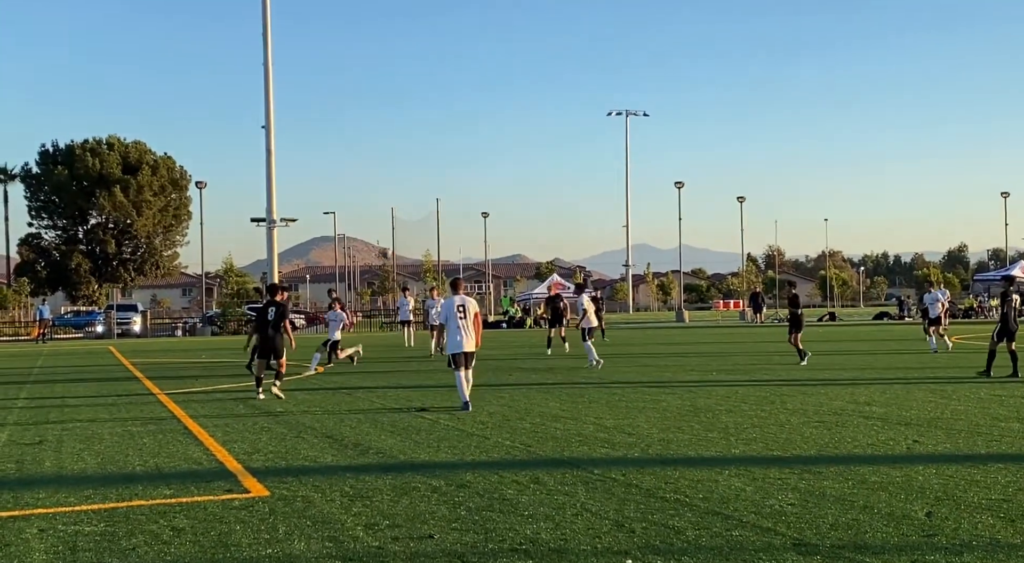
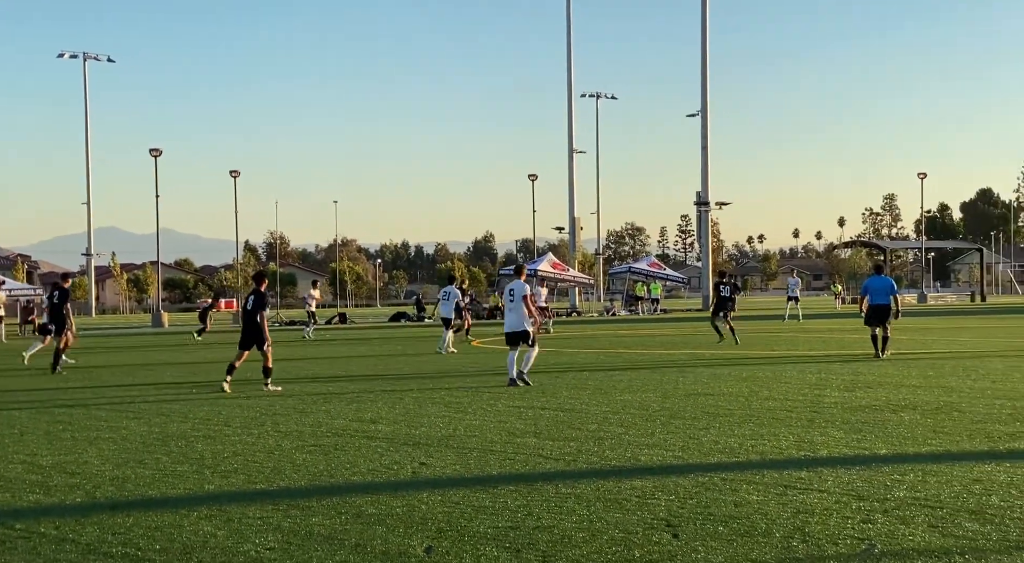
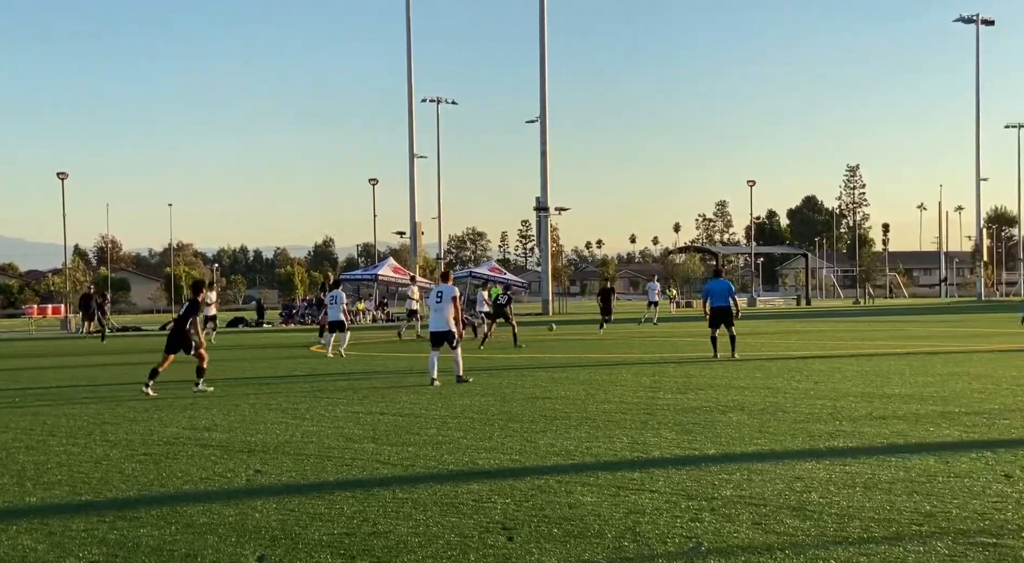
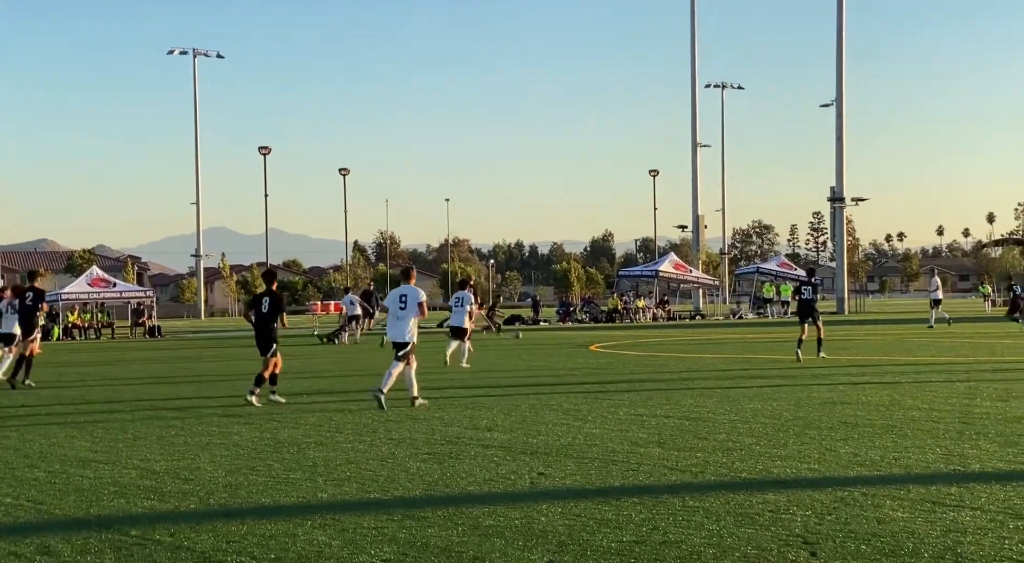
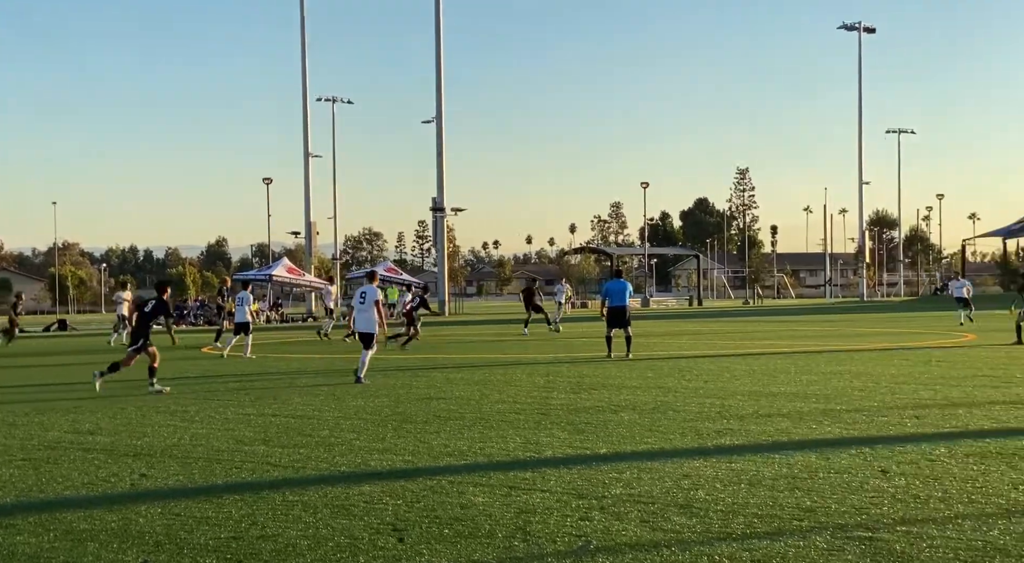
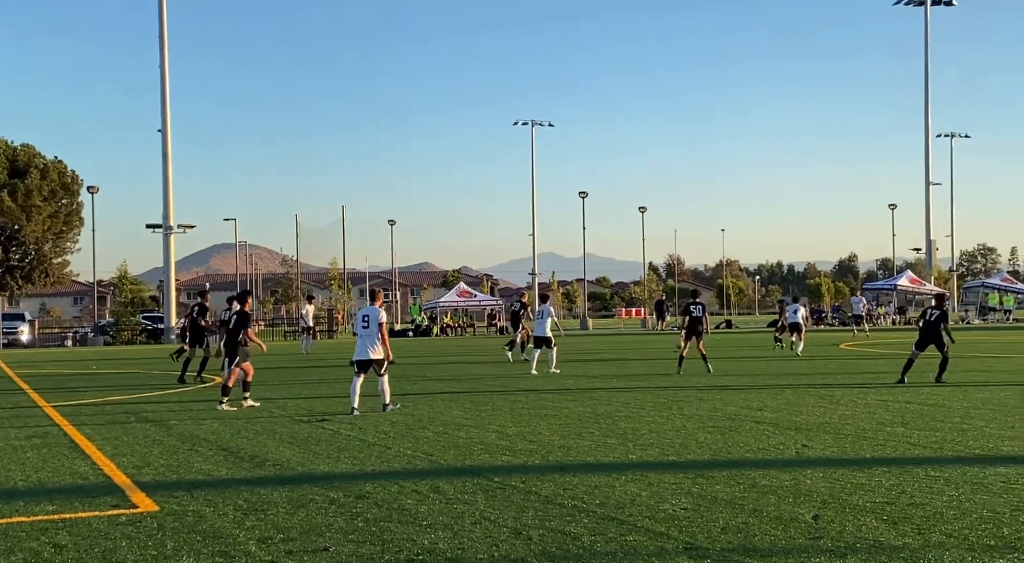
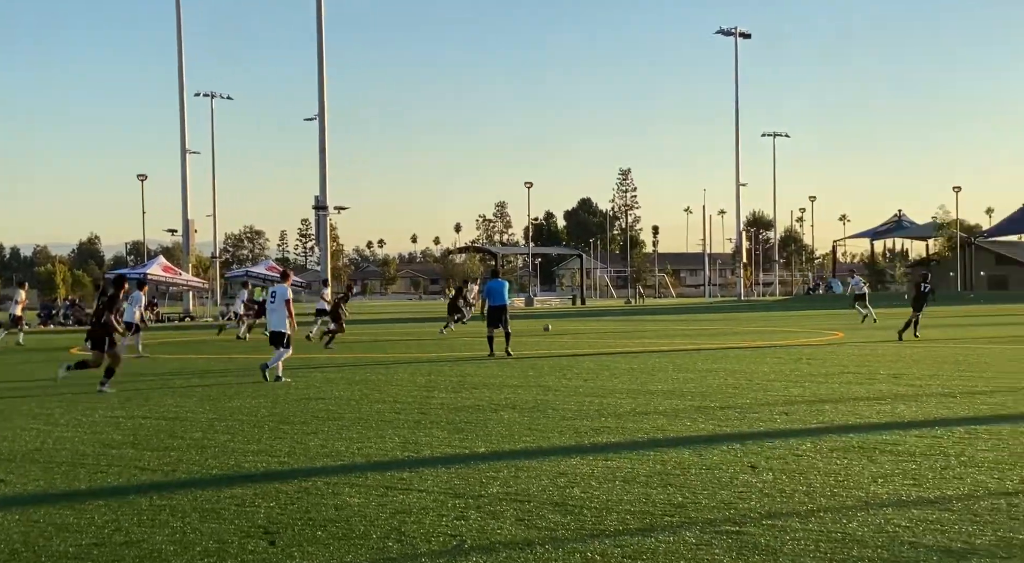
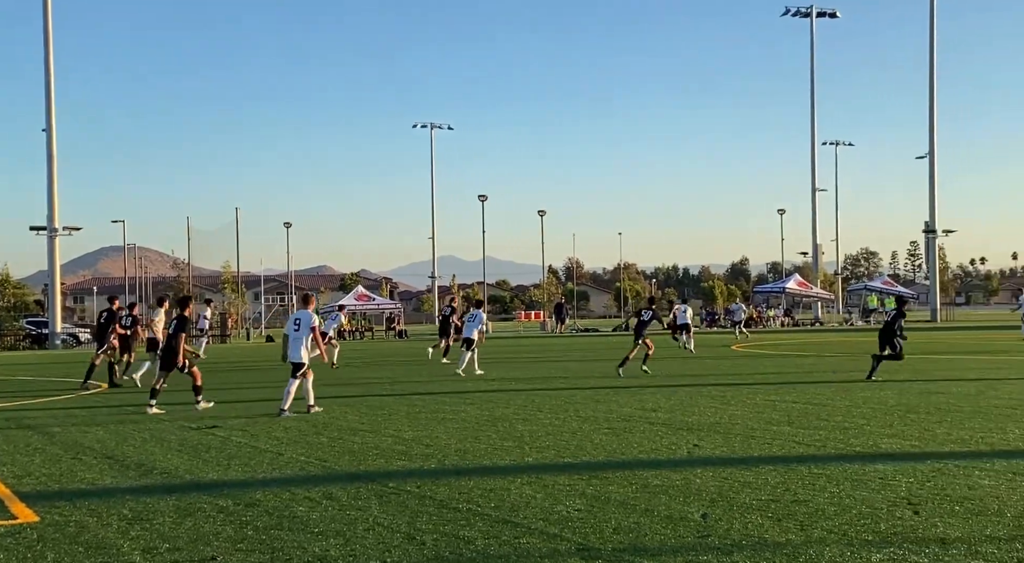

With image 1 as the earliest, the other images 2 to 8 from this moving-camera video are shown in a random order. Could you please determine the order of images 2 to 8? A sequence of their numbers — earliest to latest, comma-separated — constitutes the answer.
6, 8, 4, 2, 3, 5, 7
